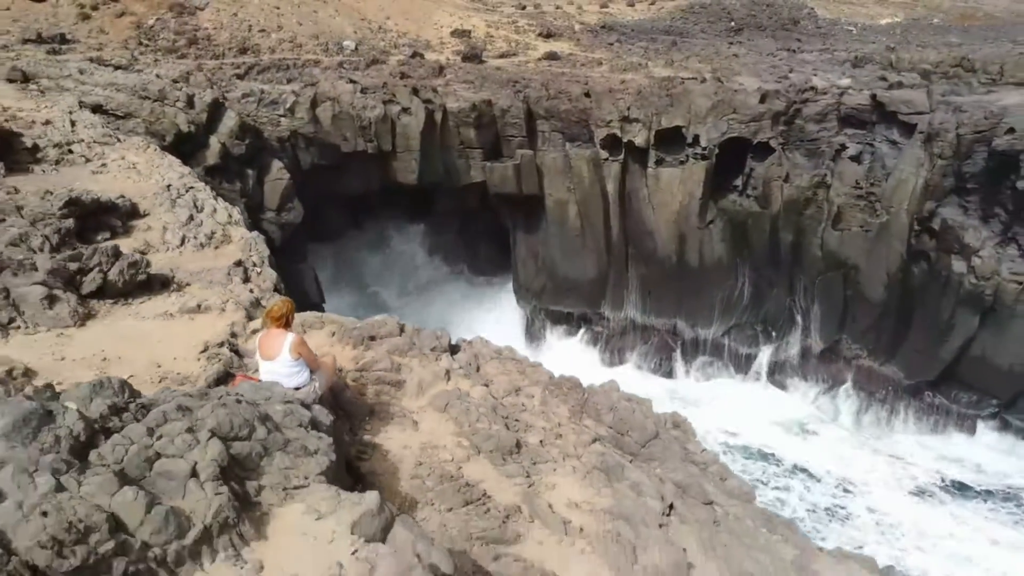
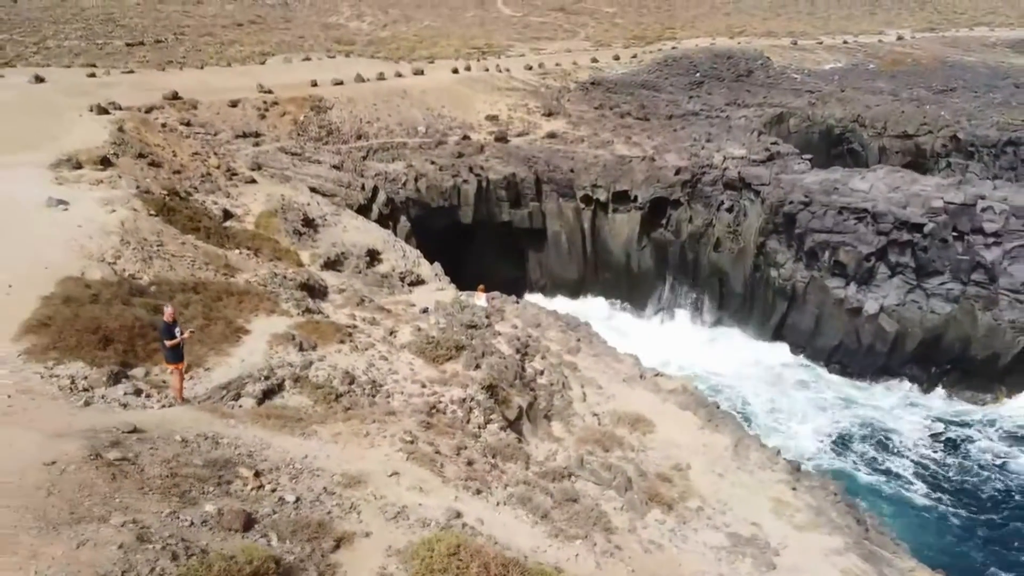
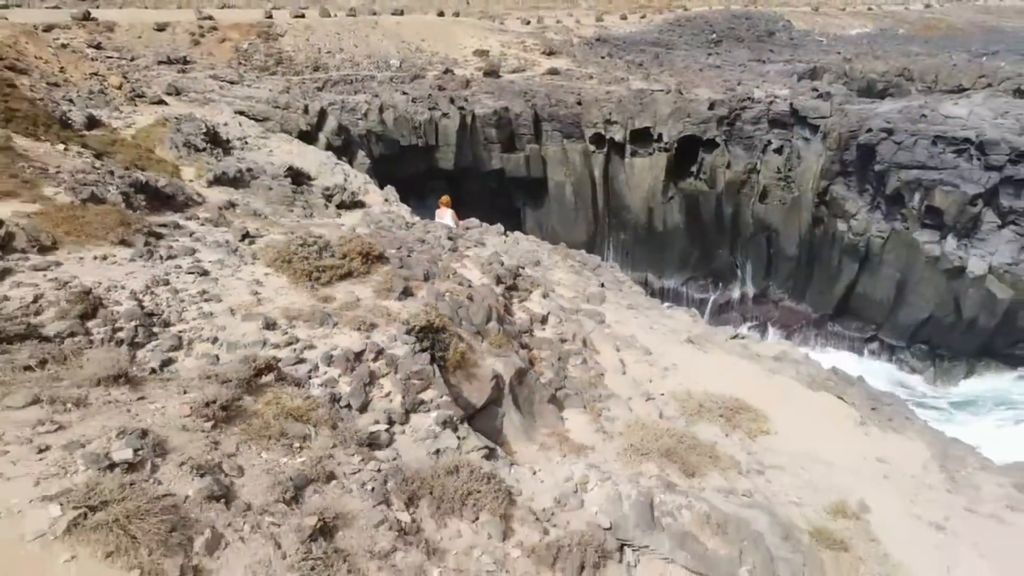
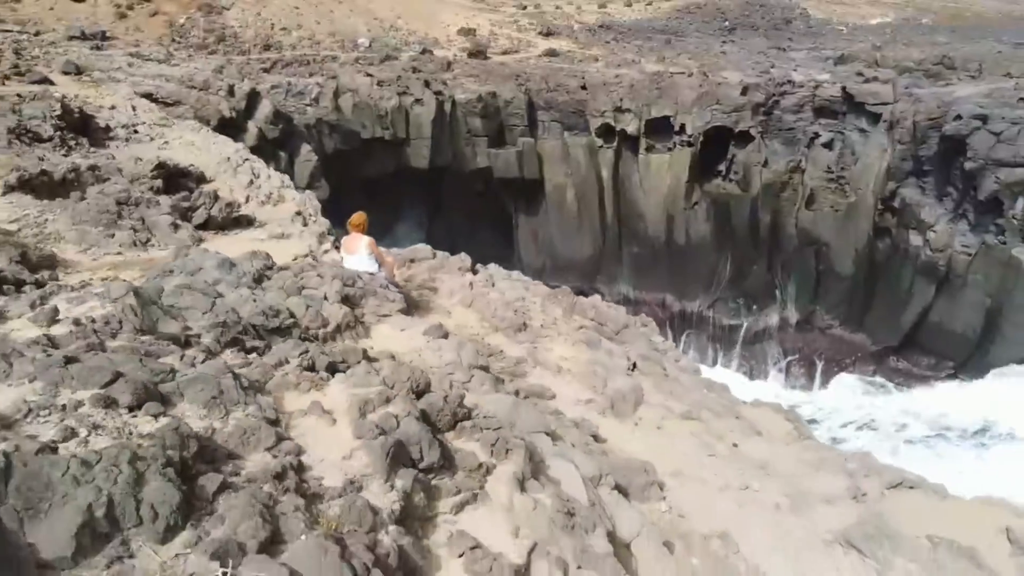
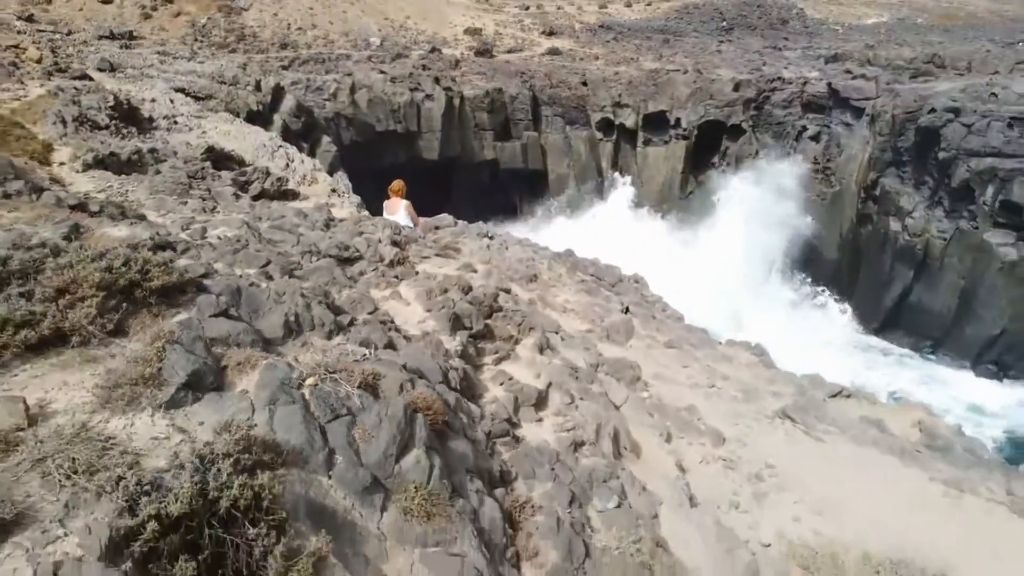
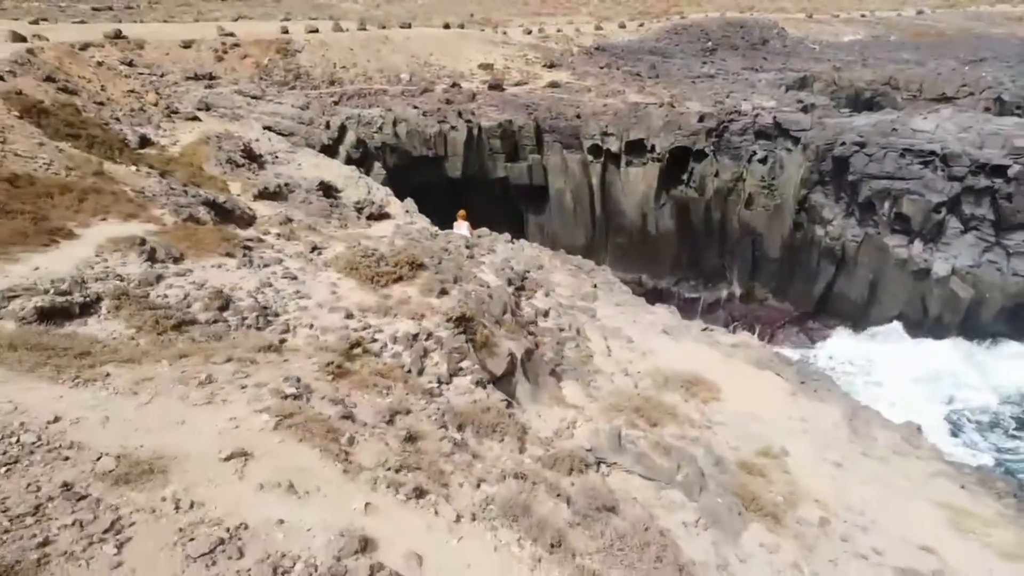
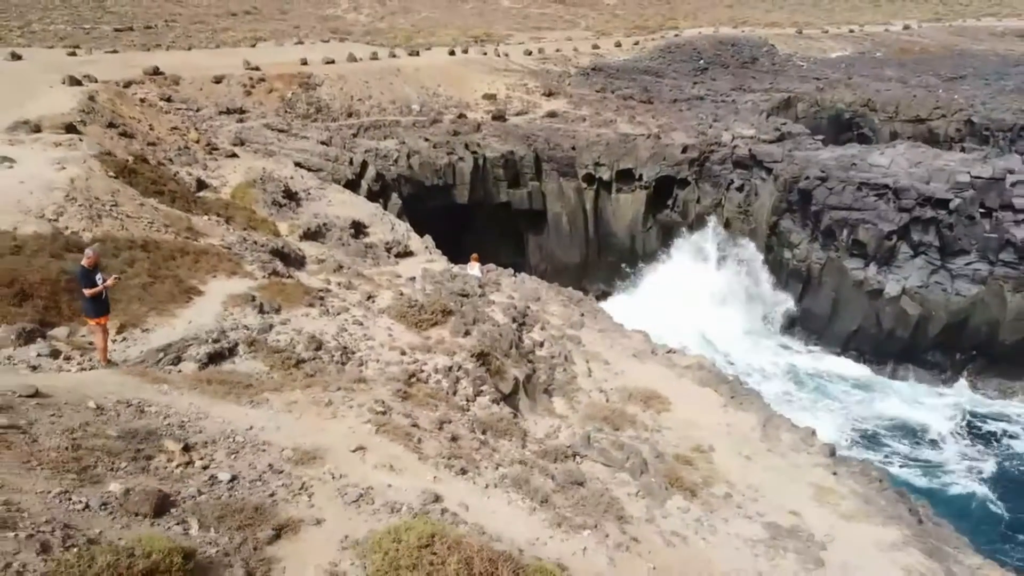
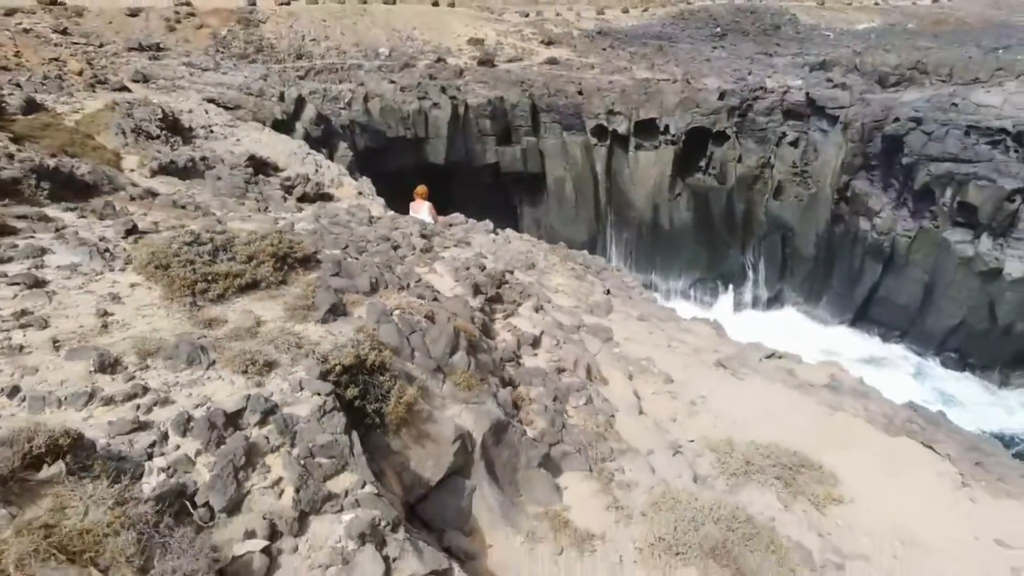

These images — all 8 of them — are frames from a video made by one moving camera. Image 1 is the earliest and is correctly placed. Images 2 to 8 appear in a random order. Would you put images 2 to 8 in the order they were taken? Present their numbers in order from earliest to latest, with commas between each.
4, 5, 8, 3, 6, 7, 2
